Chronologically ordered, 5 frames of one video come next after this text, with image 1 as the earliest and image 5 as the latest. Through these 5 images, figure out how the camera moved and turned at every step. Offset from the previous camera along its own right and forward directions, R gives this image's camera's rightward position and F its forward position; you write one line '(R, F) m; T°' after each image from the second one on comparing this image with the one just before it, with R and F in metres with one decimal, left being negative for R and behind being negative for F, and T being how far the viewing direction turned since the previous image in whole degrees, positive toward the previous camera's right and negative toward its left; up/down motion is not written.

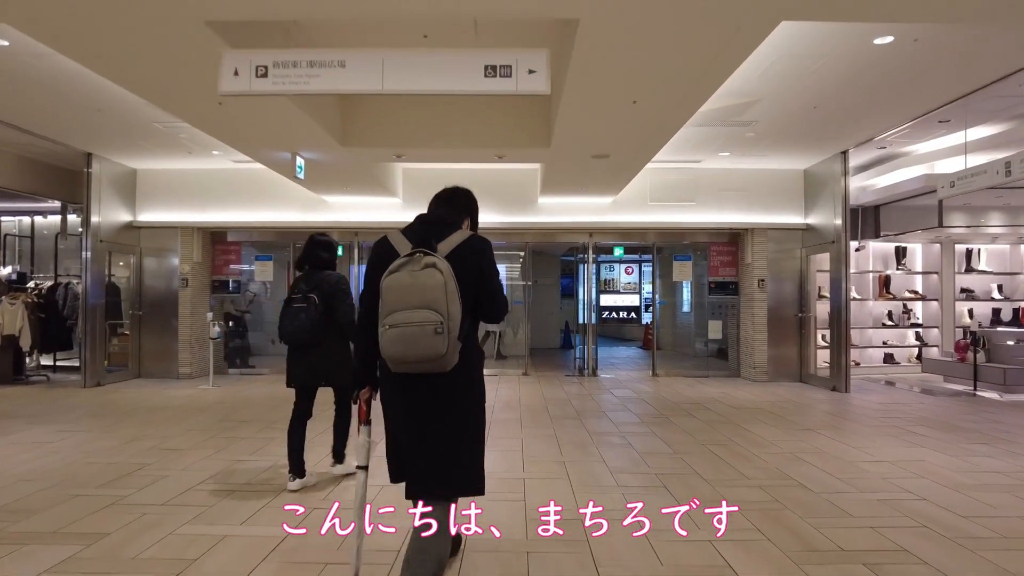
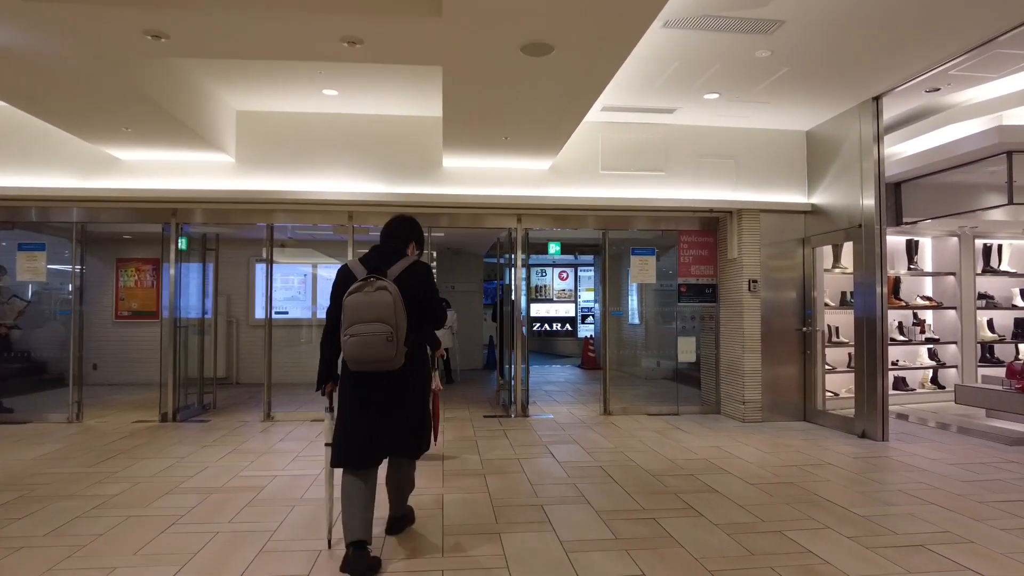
(+0.4, +3.1) m; +6°
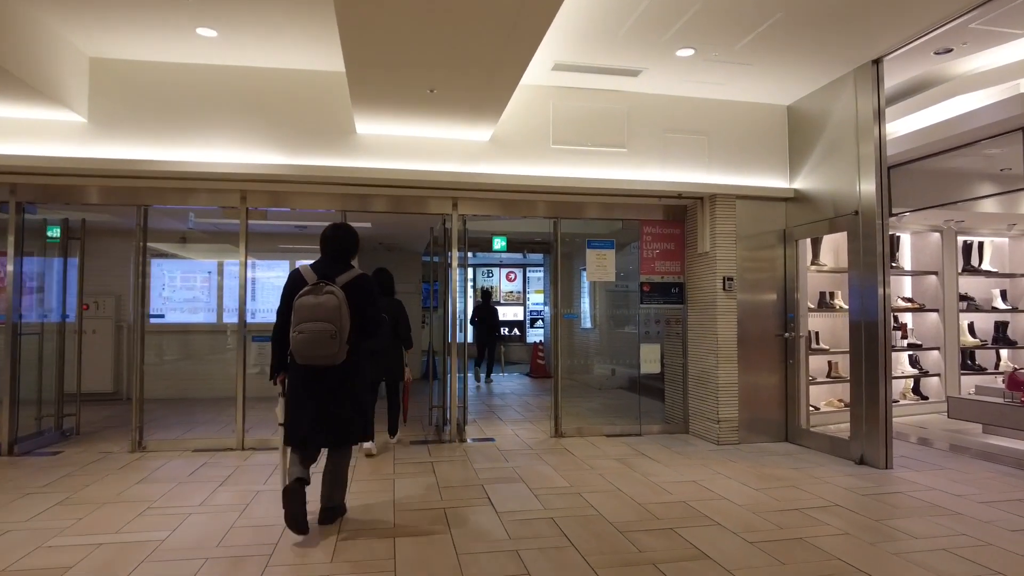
(+0.2, +1.2) m; +4°
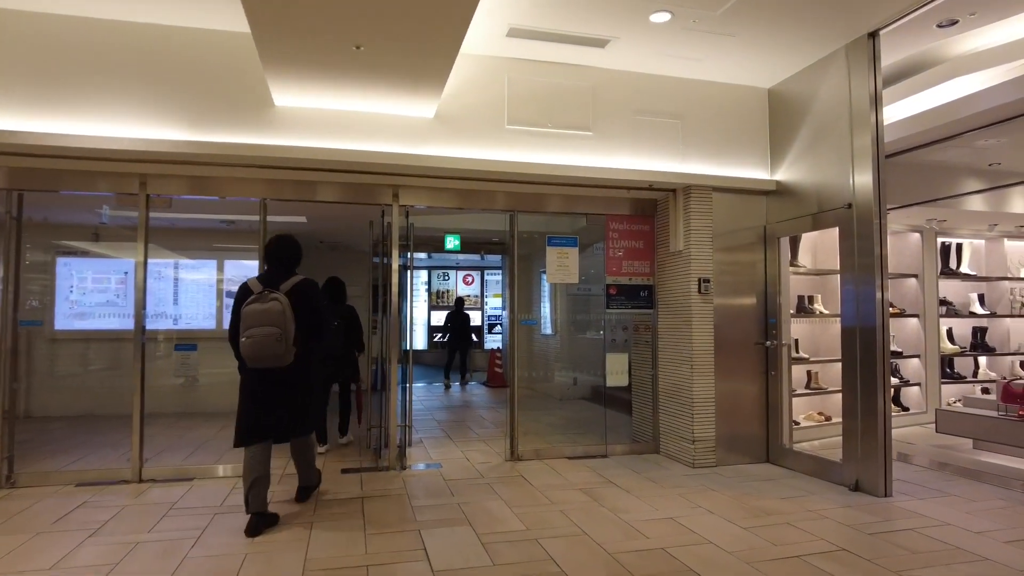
(+0.1, +0.8) m; +4°
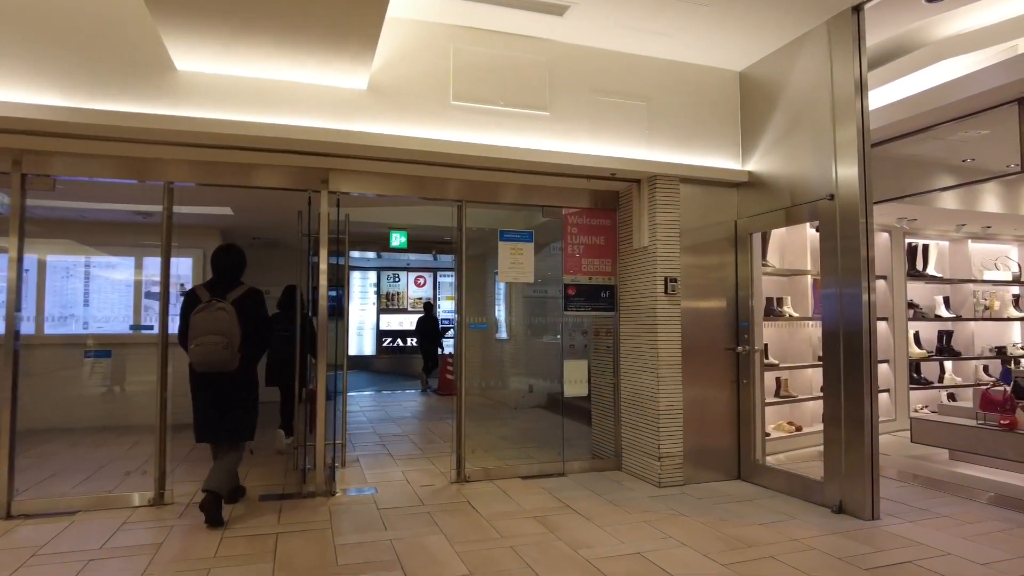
(+0.1, +0.6) m; +4°
